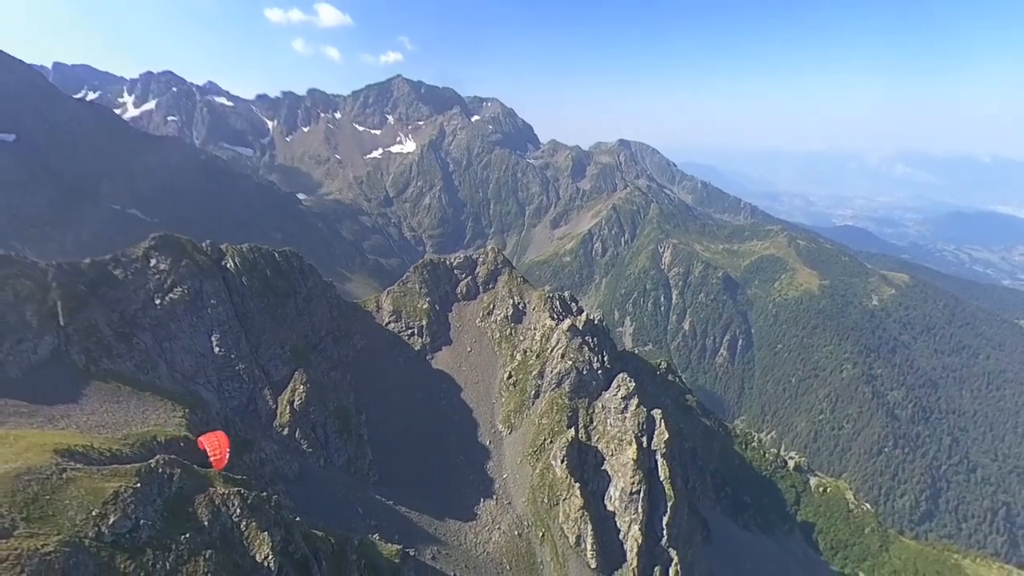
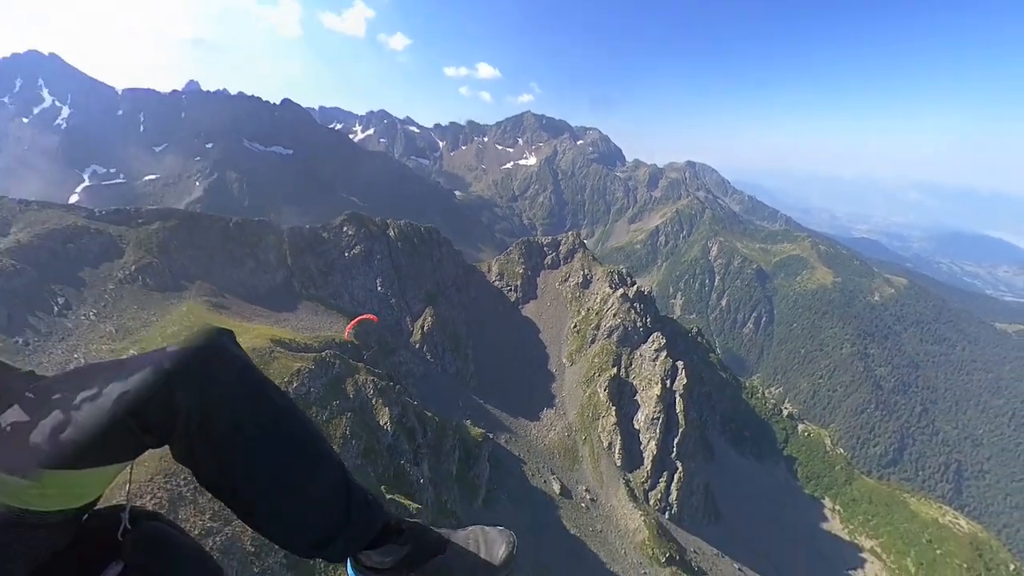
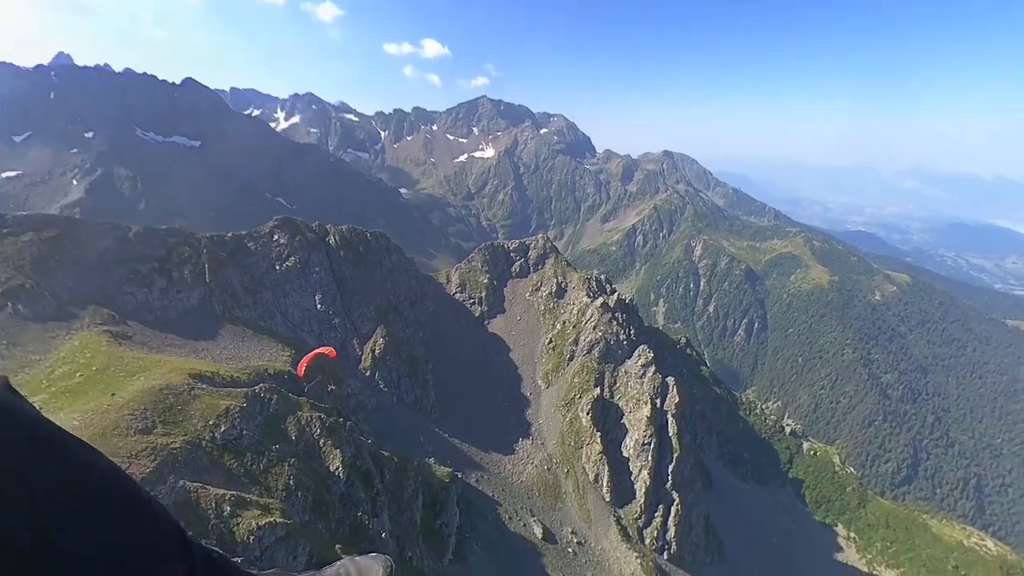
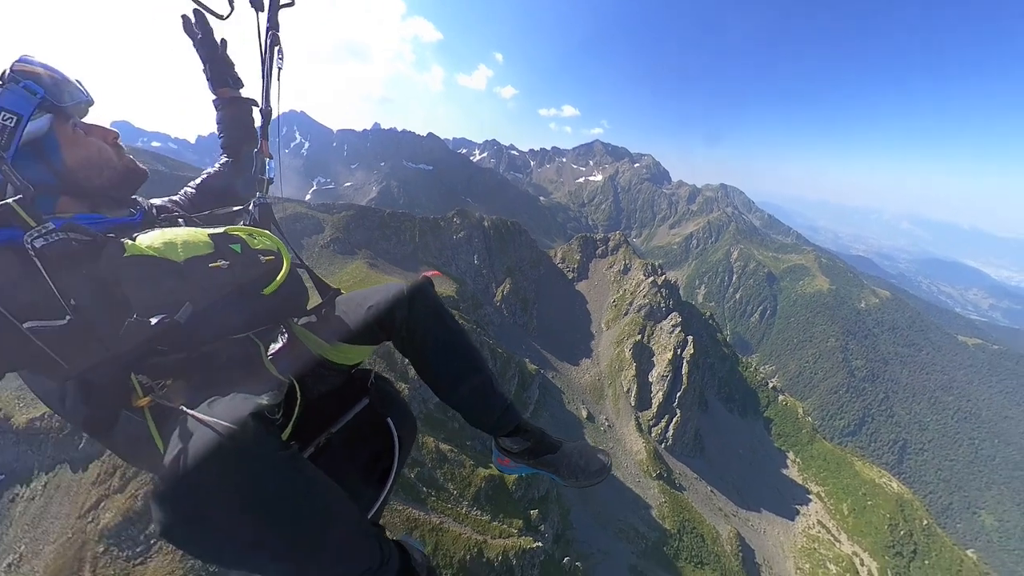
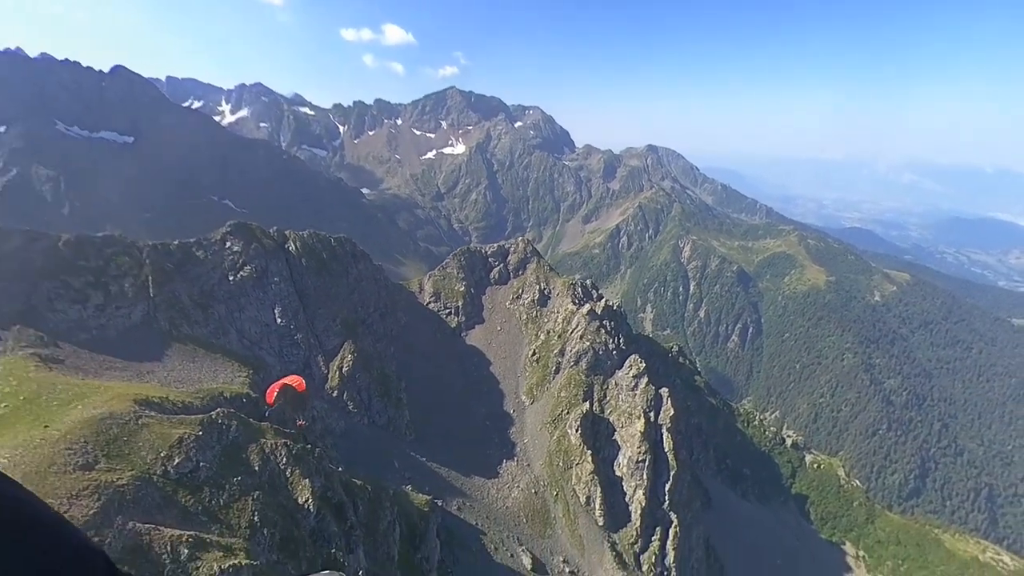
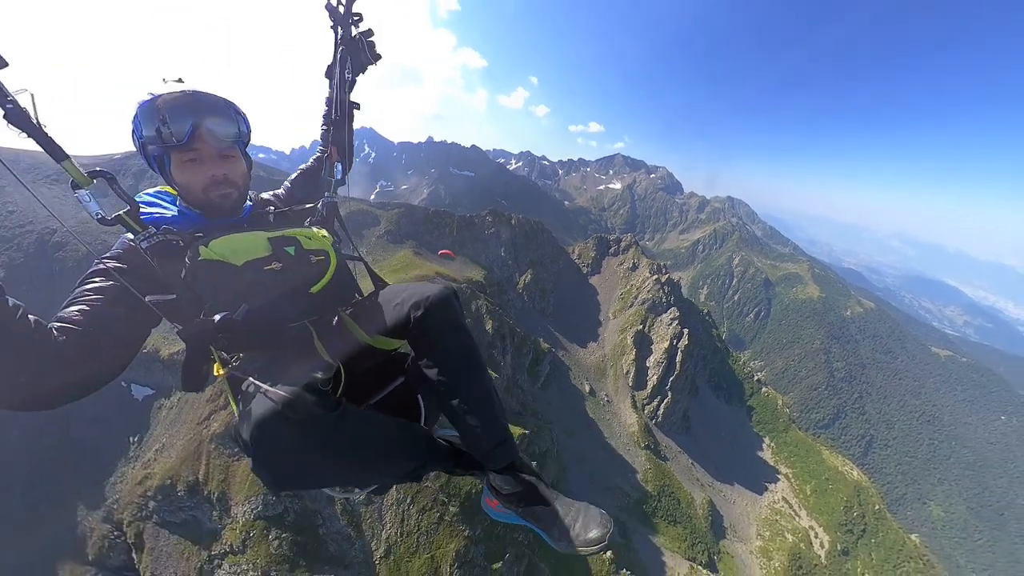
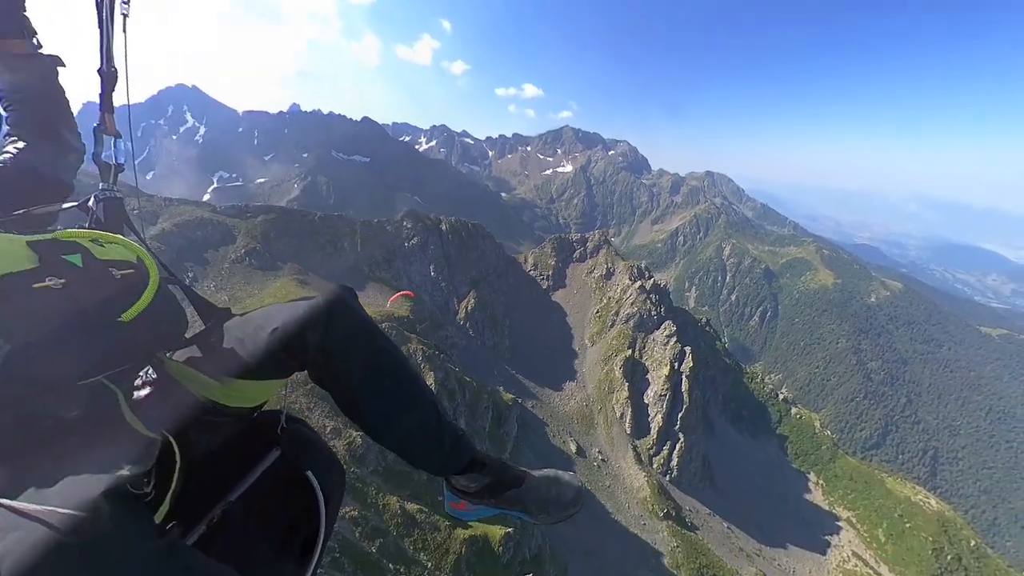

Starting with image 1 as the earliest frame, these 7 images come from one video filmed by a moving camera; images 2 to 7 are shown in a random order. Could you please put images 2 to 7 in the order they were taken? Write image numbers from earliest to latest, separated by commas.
5, 3, 2, 7, 4, 6
